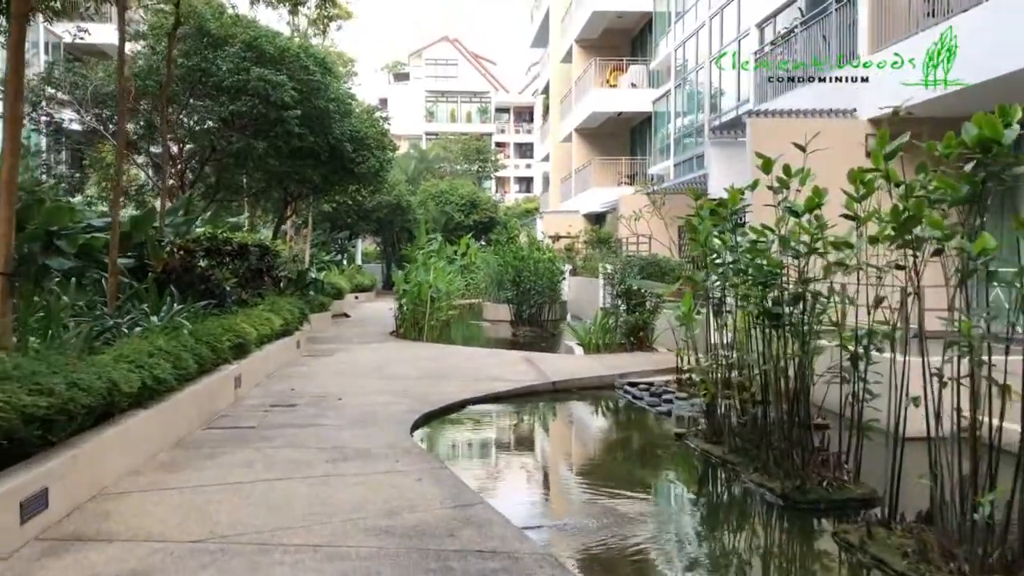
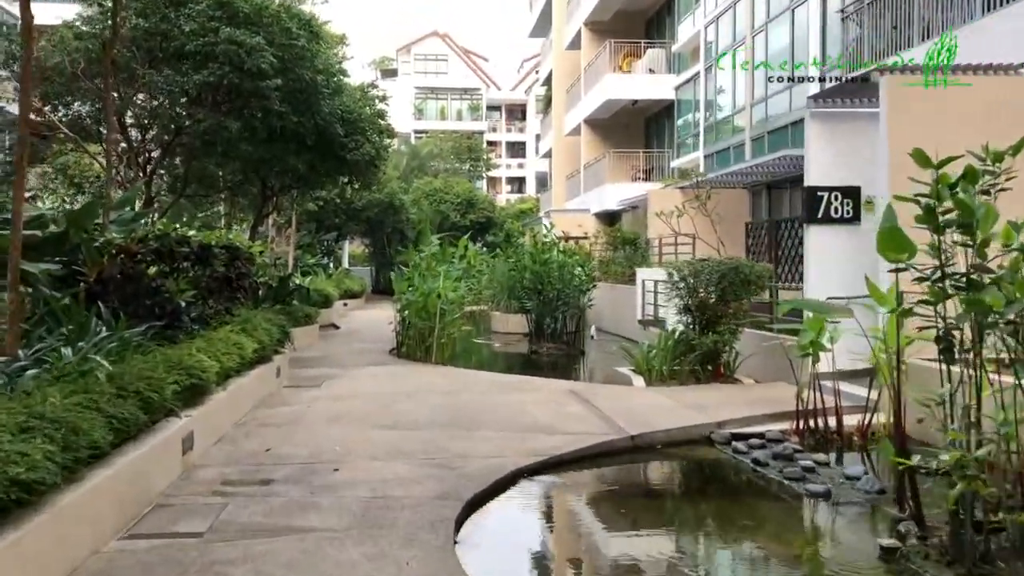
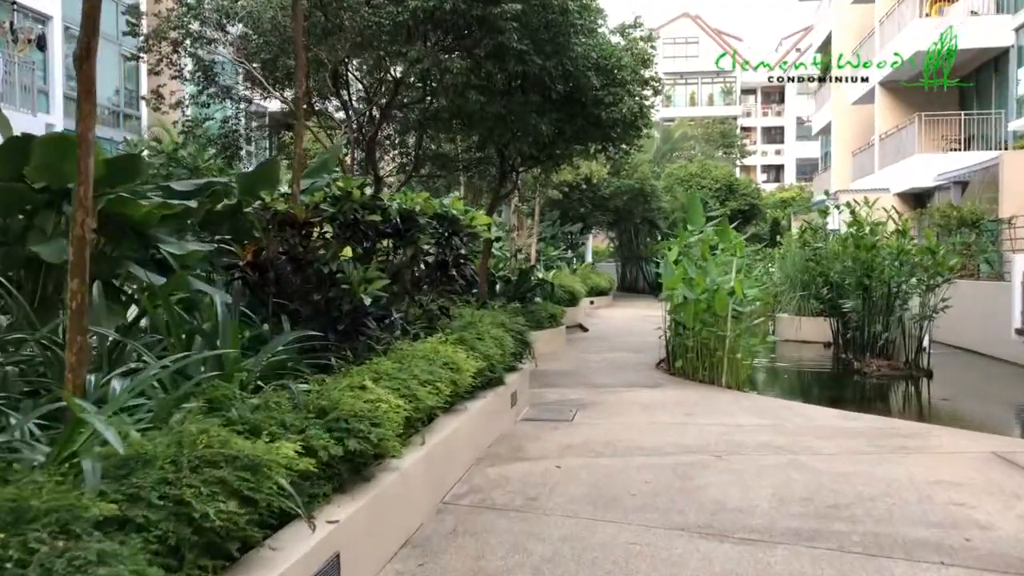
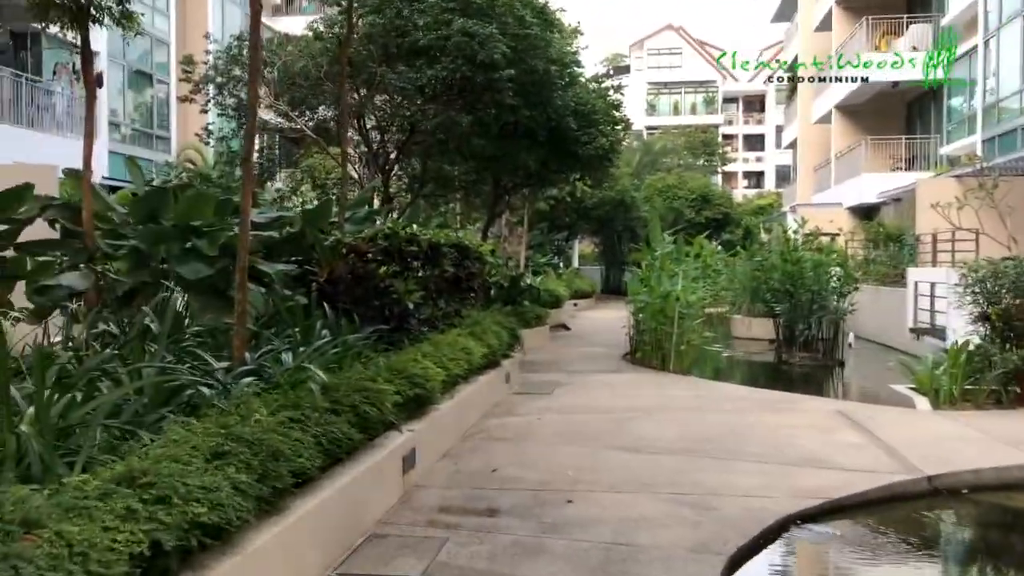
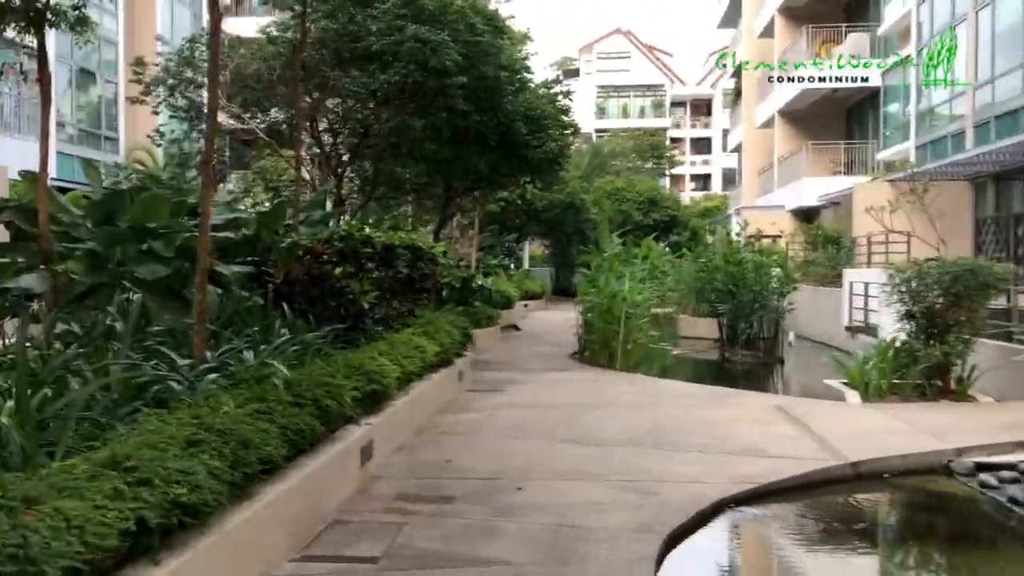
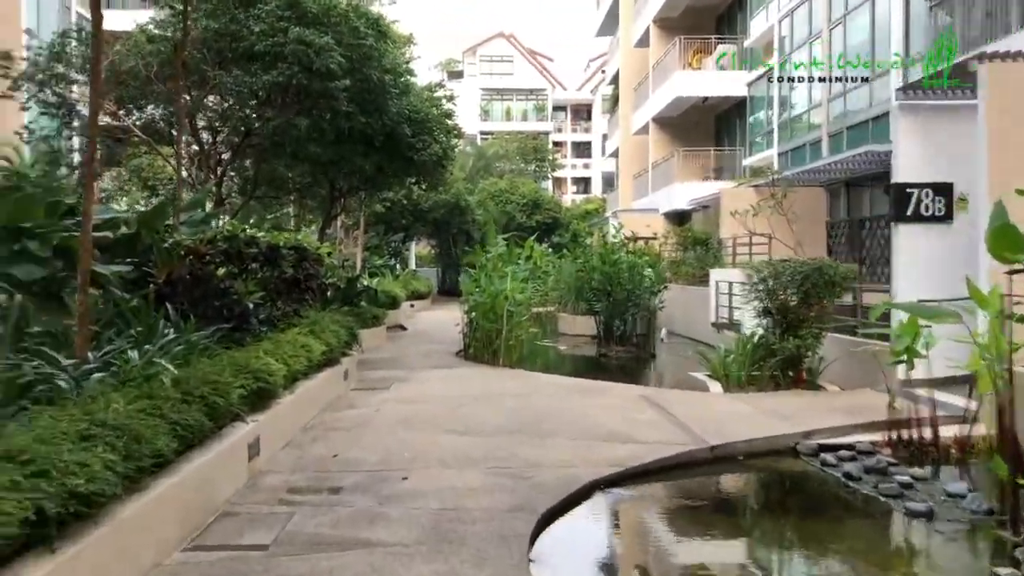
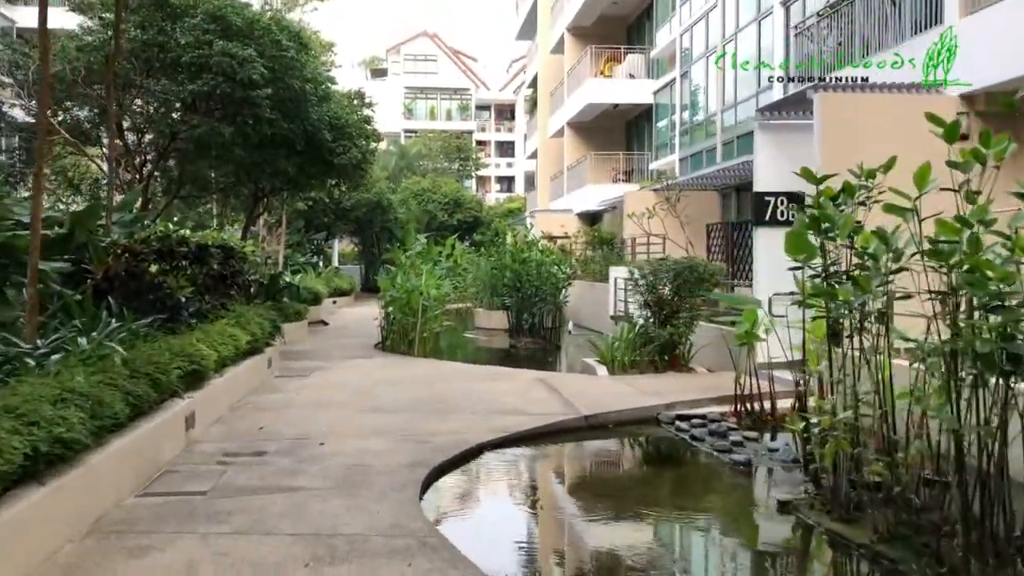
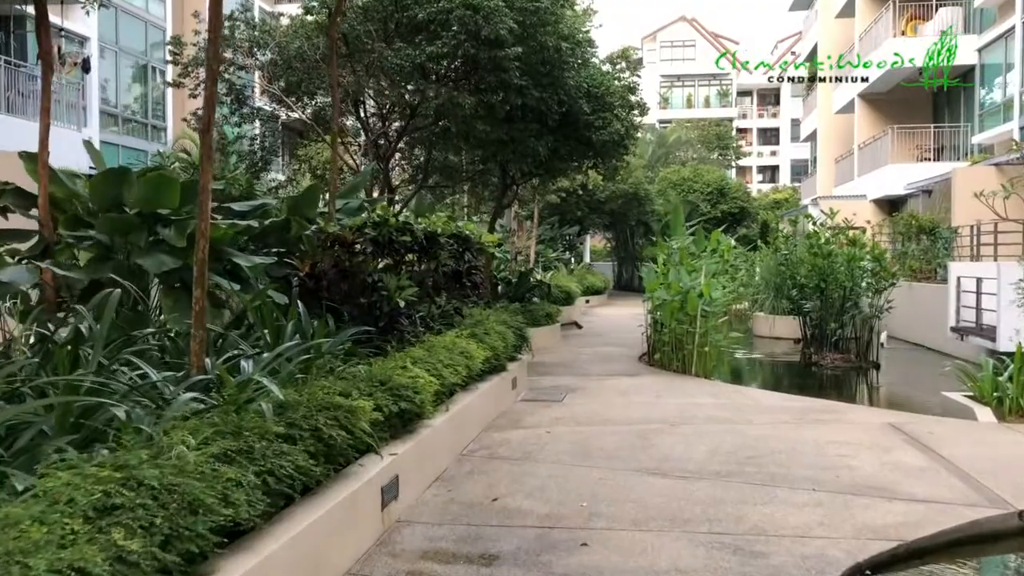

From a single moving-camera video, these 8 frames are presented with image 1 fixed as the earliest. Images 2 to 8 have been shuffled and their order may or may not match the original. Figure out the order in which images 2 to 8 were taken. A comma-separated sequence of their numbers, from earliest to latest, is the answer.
7, 2, 6, 5, 4, 8, 3
